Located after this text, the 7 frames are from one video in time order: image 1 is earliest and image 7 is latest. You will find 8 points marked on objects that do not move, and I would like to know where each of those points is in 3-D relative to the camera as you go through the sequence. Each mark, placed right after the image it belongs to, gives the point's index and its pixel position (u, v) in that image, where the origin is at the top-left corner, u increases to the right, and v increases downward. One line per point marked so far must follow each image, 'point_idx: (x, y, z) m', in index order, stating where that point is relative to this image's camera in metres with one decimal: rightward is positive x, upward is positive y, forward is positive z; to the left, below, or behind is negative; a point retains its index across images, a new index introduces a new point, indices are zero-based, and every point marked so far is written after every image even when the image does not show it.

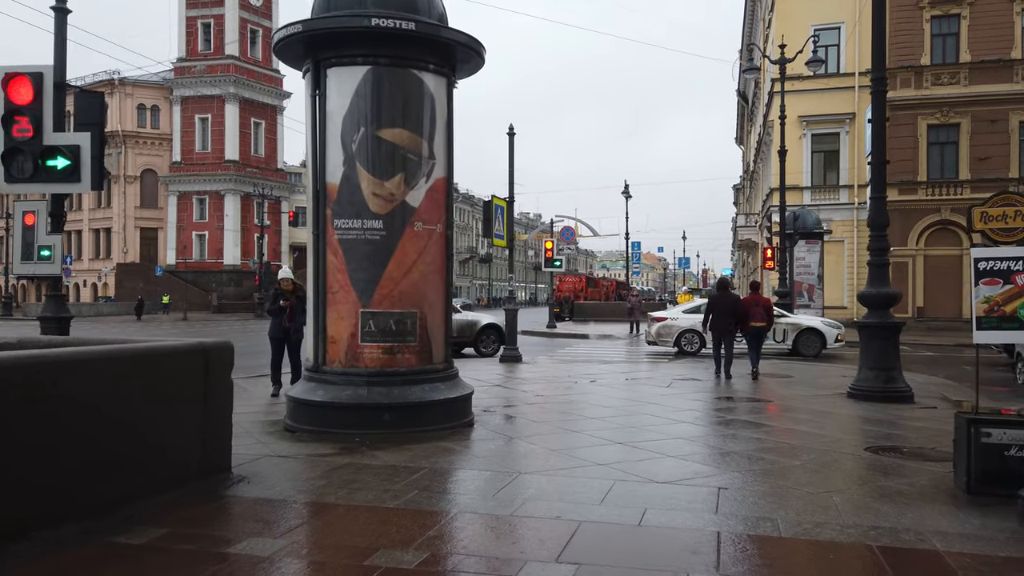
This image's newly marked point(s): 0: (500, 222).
0: (-0.3, +1.4, +15.4) m
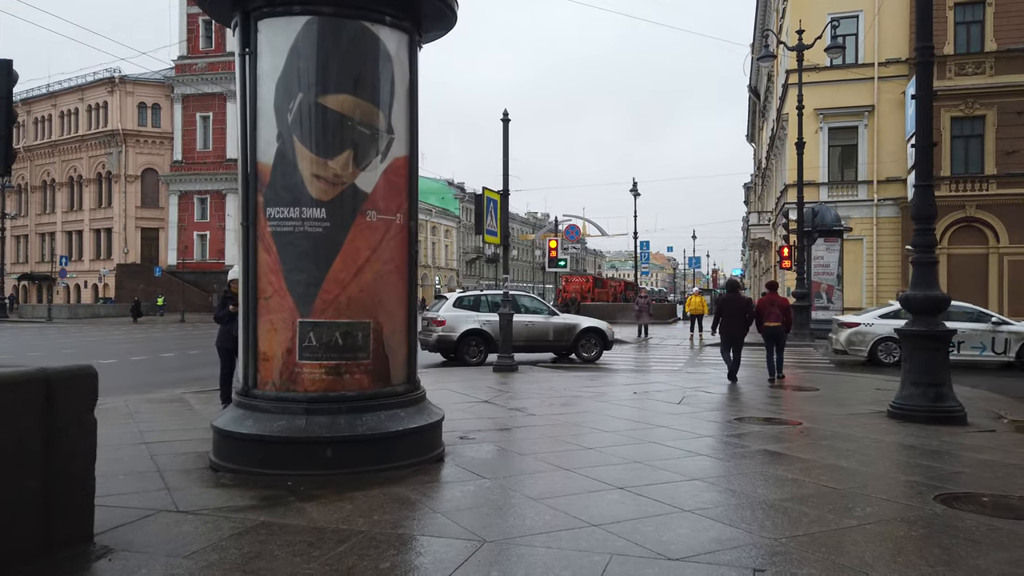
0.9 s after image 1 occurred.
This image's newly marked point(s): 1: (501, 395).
0: (-0.4, +1.3, +13.9) m
1: (-0.2, -1.6, +11.4) m
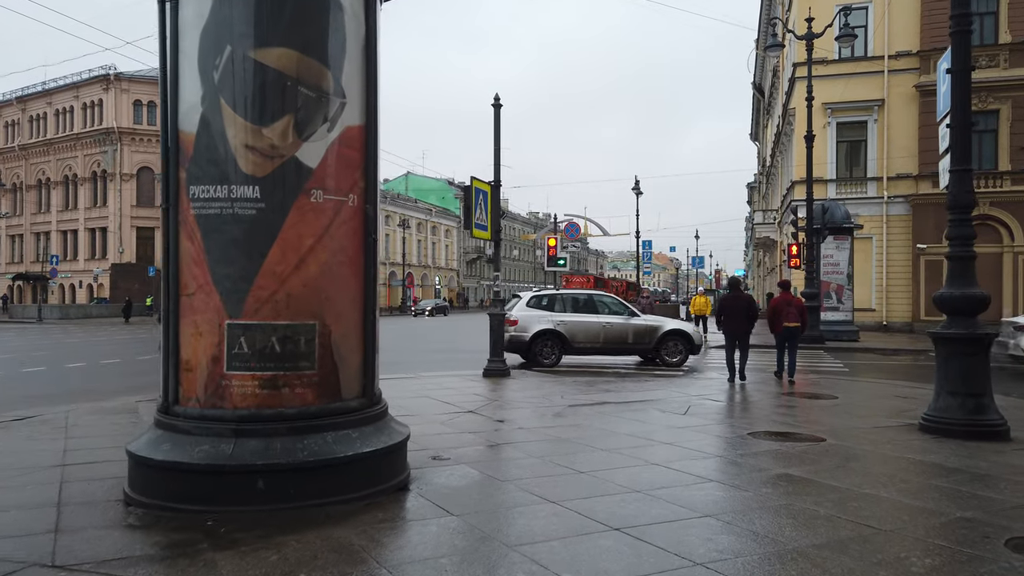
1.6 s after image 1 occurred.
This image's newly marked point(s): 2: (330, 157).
0: (-0.5, +1.3, +12.9) m
1: (-0.3, -1.6, +10.4) m
2: (-1.3, +0.9, +5.2) m
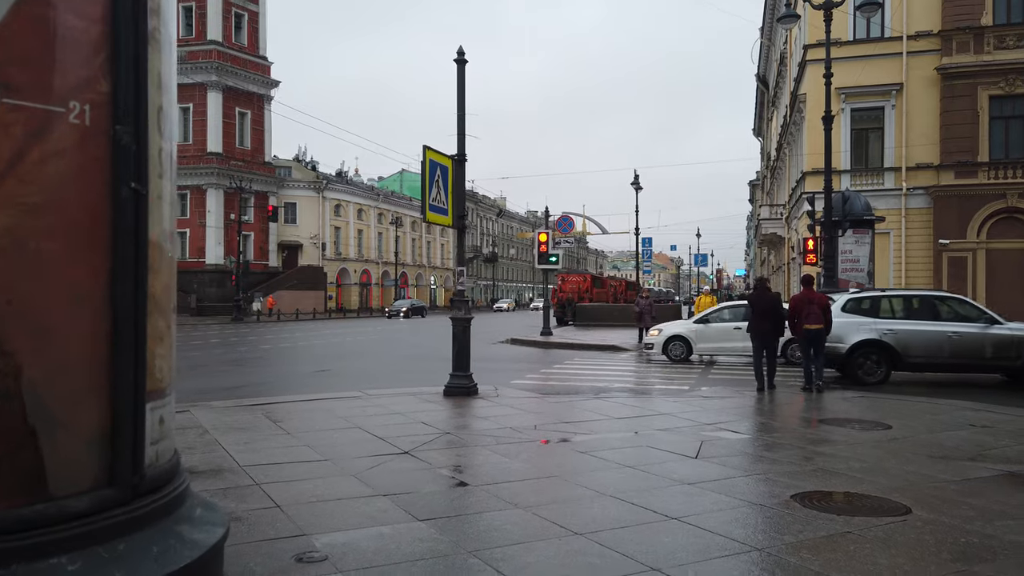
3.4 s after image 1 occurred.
0: (-1.0, +1.4, +10.3) m
1: (-0.8, -1.6, +7.8) m
2: (-1.8, +0.9, +2.7) m
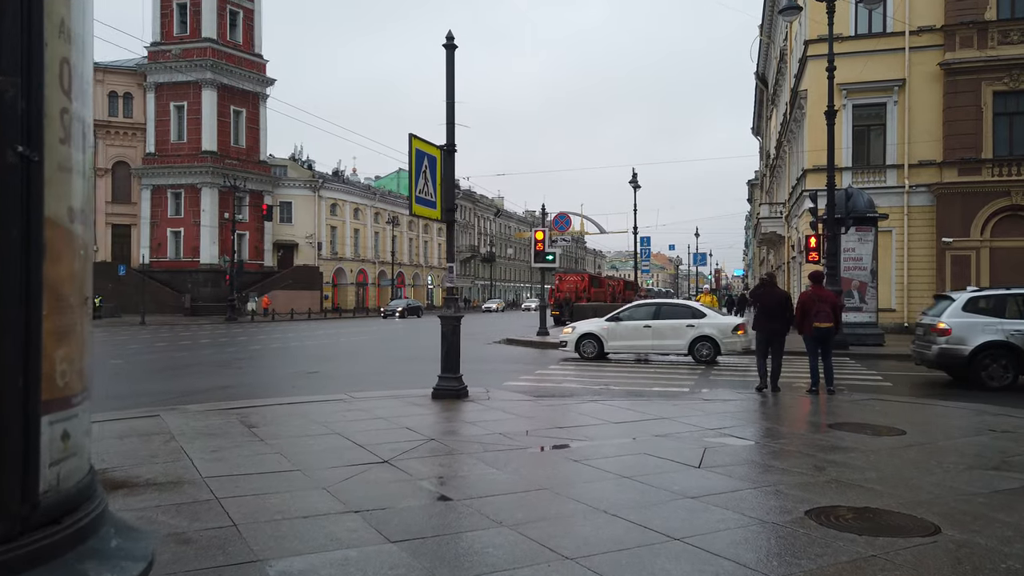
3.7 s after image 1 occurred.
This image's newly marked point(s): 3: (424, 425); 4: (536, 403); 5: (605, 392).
0: (-1.1, +1.4, +9.8) m
1: (-0.9, -1.5, +7.3) m
2: (-1.8, +1.0, +2.1) m
3: (-1.0, -1.6, +8.5) m
4: (+0.3, -1.6, +10.1) m
5: (+1.5, -1.7, +12.4) m
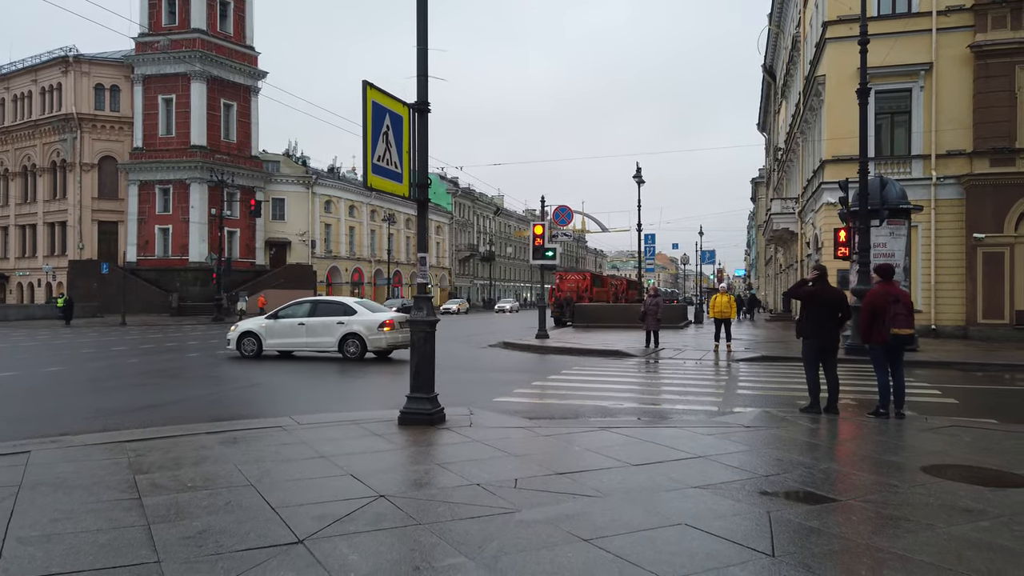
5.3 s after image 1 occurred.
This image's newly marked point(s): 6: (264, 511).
0: (-1.2, +1.4, +7.6) m
1: (-1.0, -1.5, +5.1) m
2: (-2.0, +1.0, 0.0) m
3: (-1.1, -1.5, +6.3) m
4: (+0.2, -1.5, +7.9) m
5: (+1.4, -1.7, +10.2) m
6: (-1.7, -1.5, +5.0) m
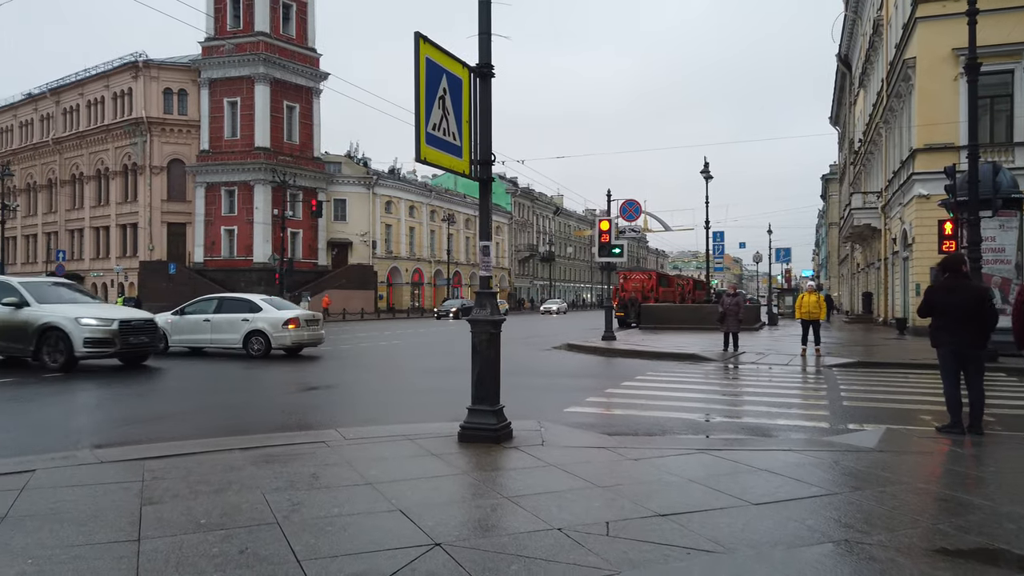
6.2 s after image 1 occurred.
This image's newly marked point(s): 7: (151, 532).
0: (-0.5, +1.5, +6.4) m
1: (-0.5, -1.5, +3.9) m
2: (-1.9, +1.1, -1.1) m
3: (-0.5, -1.5, +5.1) m
4: (+0.9, -1.5, +6.6) m
5: (+2.3, -1.6, +8.8) m
6: (-1.2, -1.4, +3.9) m
7: (-2.1, -1.4, +4.4) m
